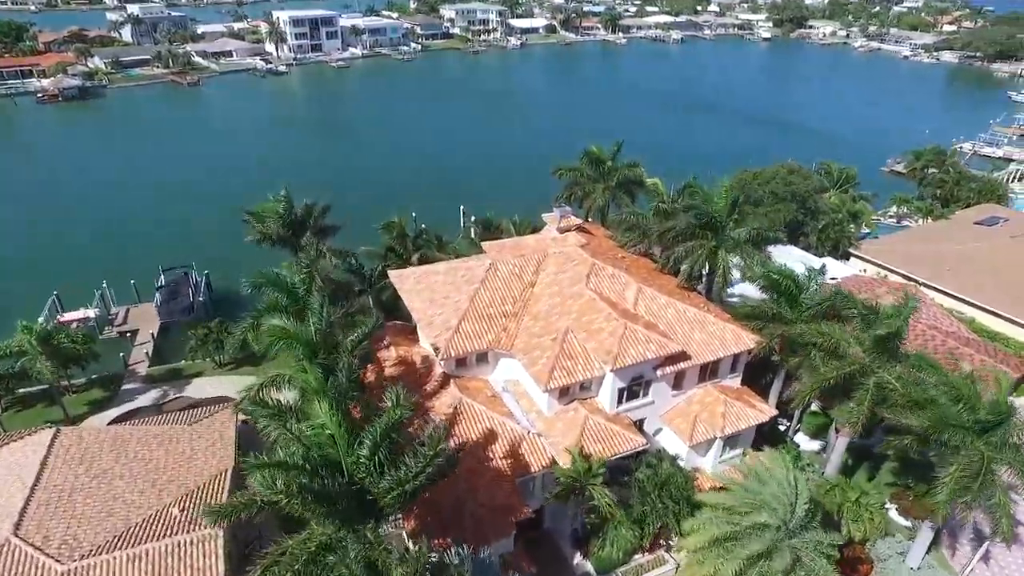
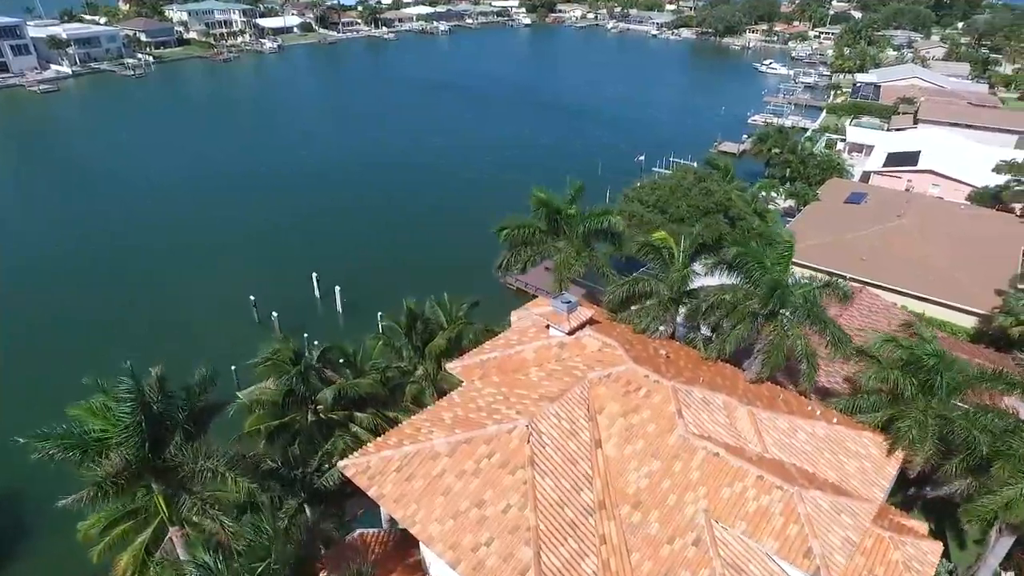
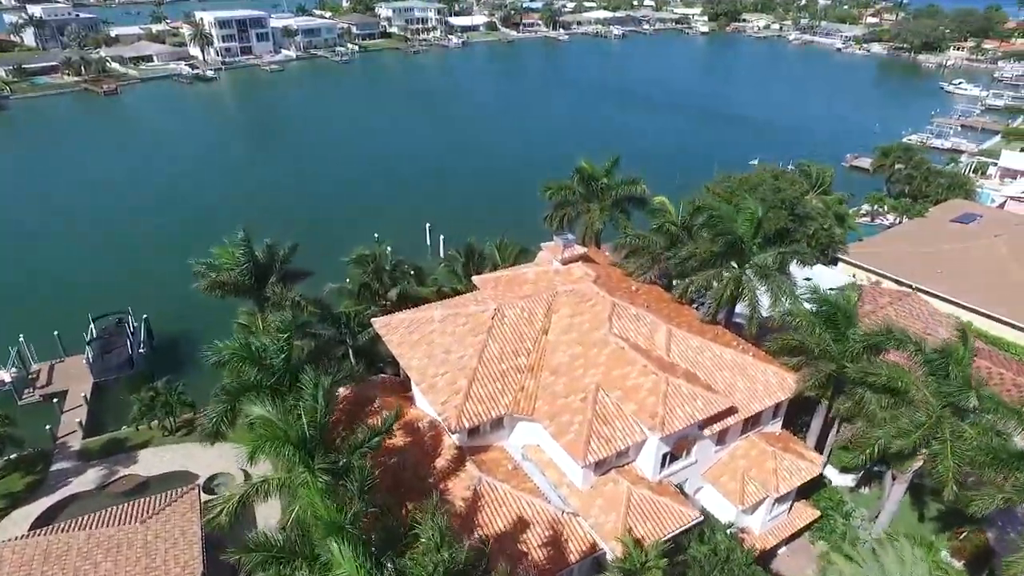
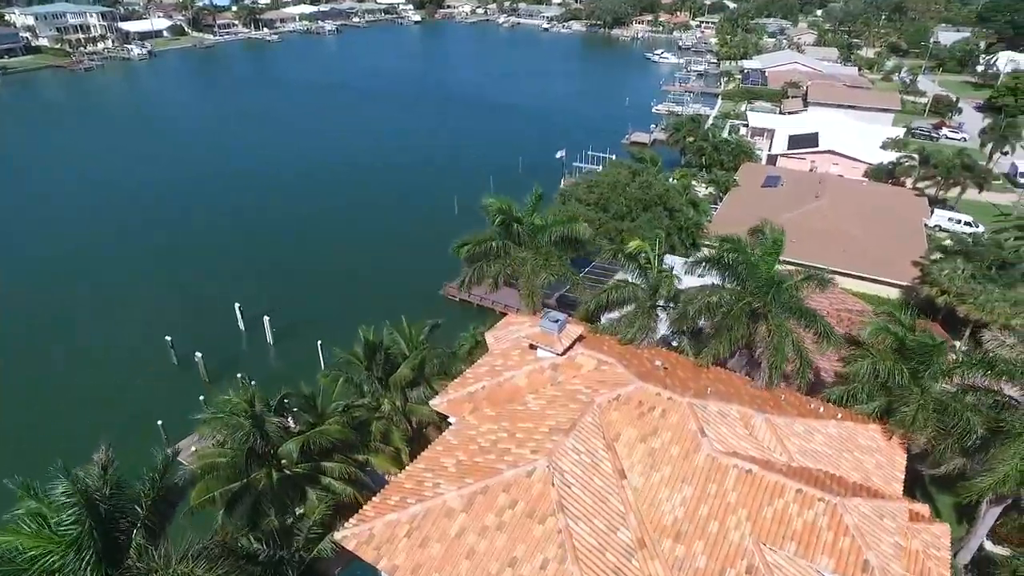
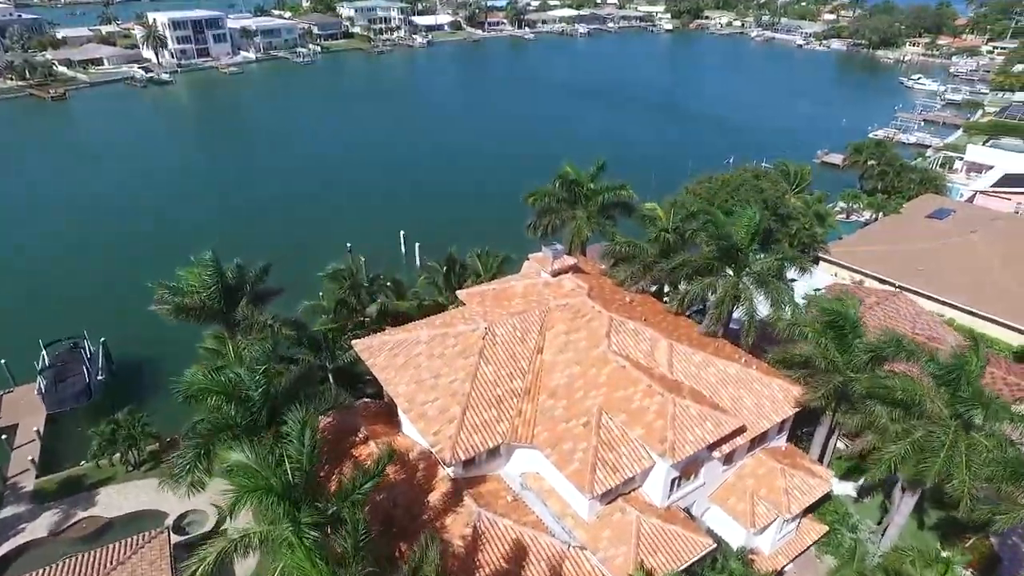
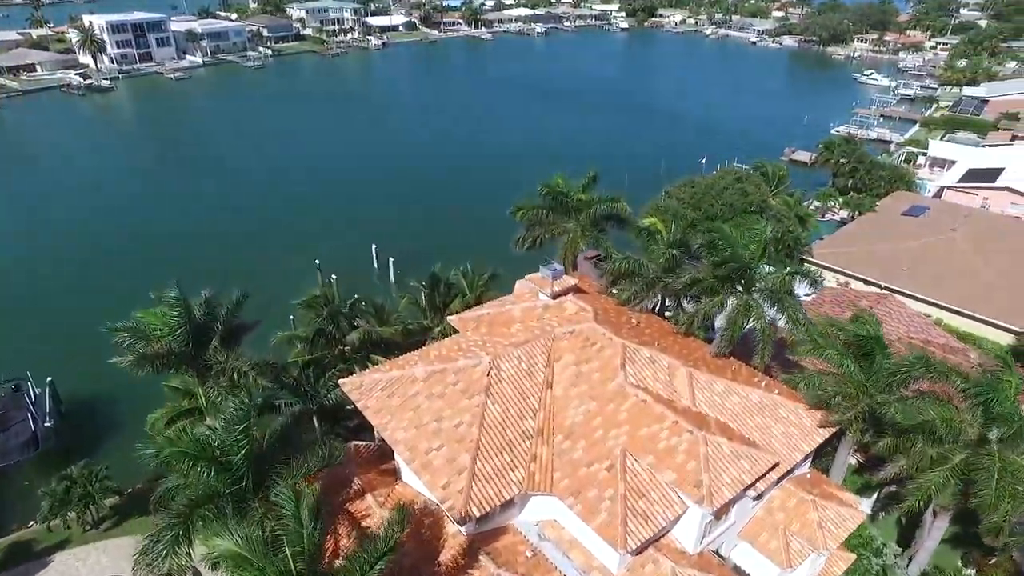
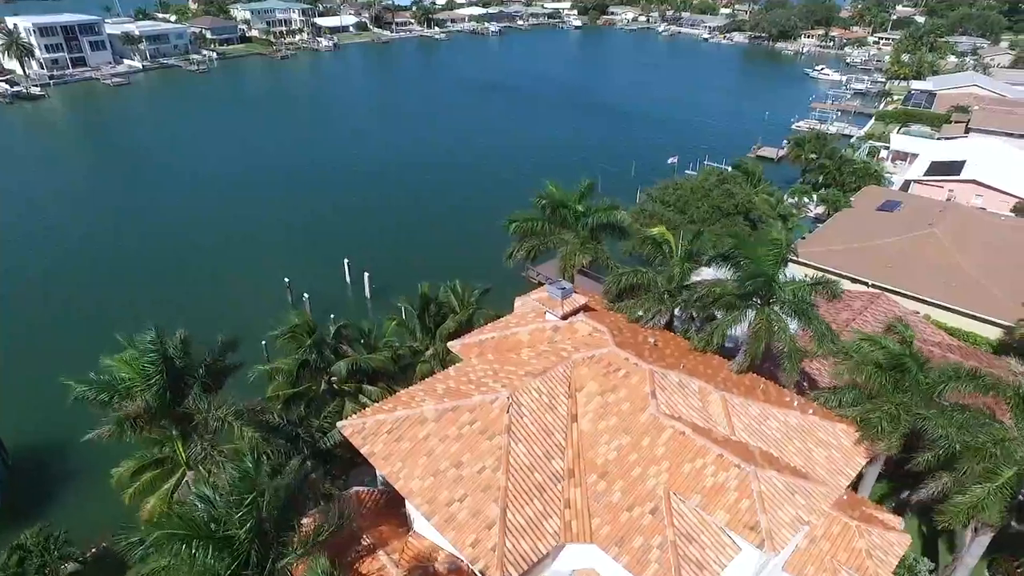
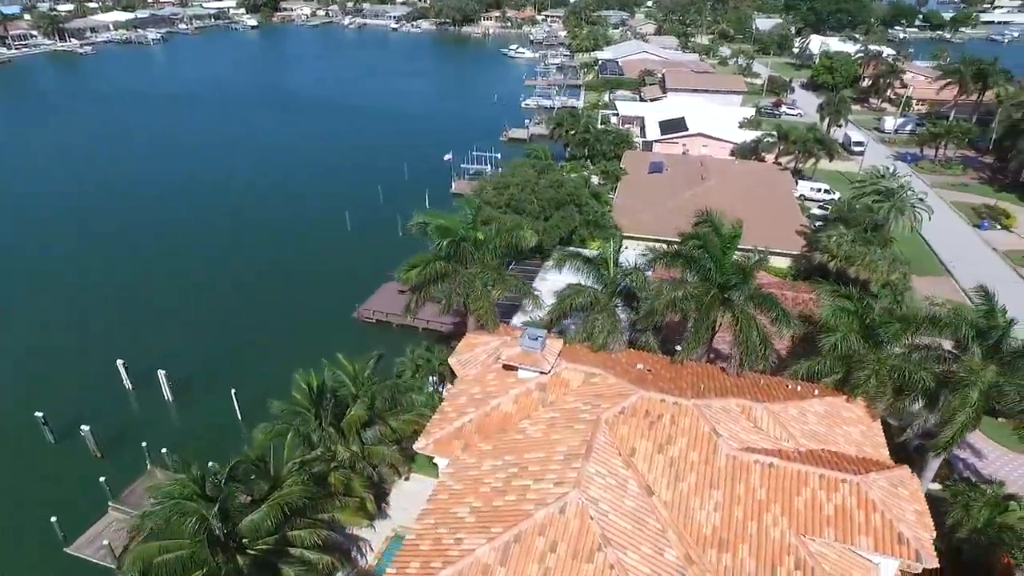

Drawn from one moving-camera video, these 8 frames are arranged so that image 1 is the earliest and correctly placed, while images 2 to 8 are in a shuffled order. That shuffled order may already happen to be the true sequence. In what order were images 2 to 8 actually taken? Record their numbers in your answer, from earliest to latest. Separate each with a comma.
3, 5, 6, 7, 2, 4, 8
